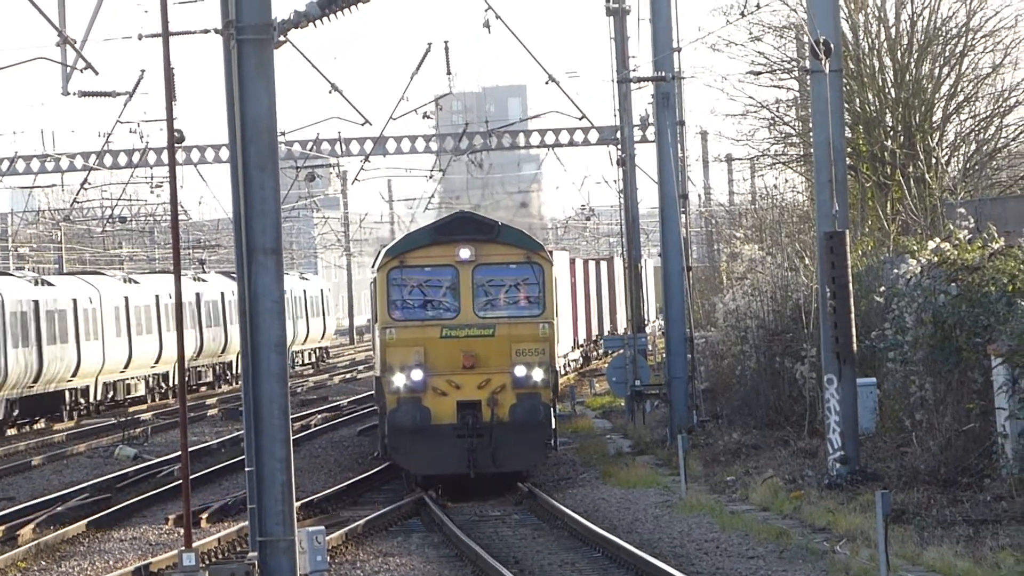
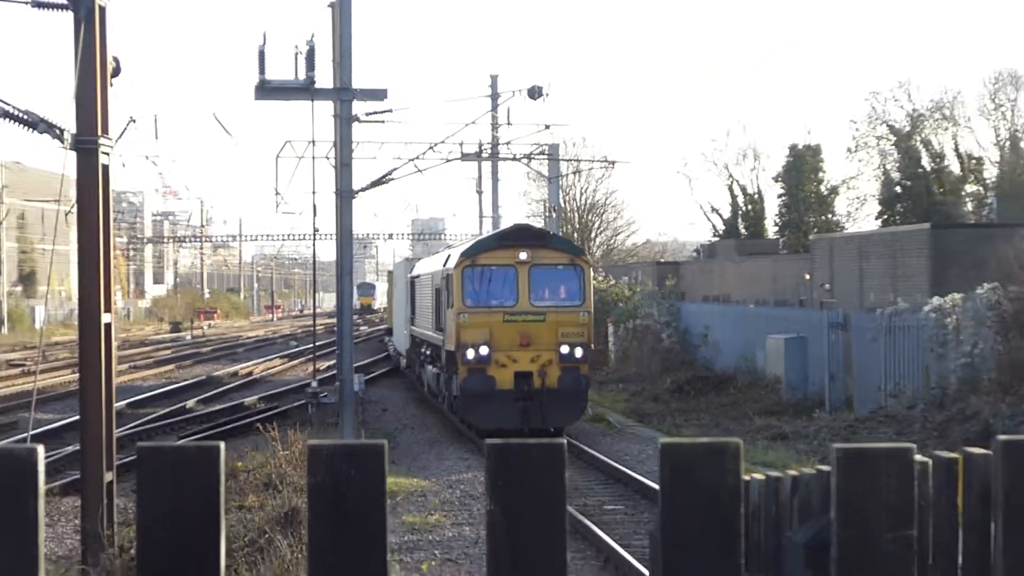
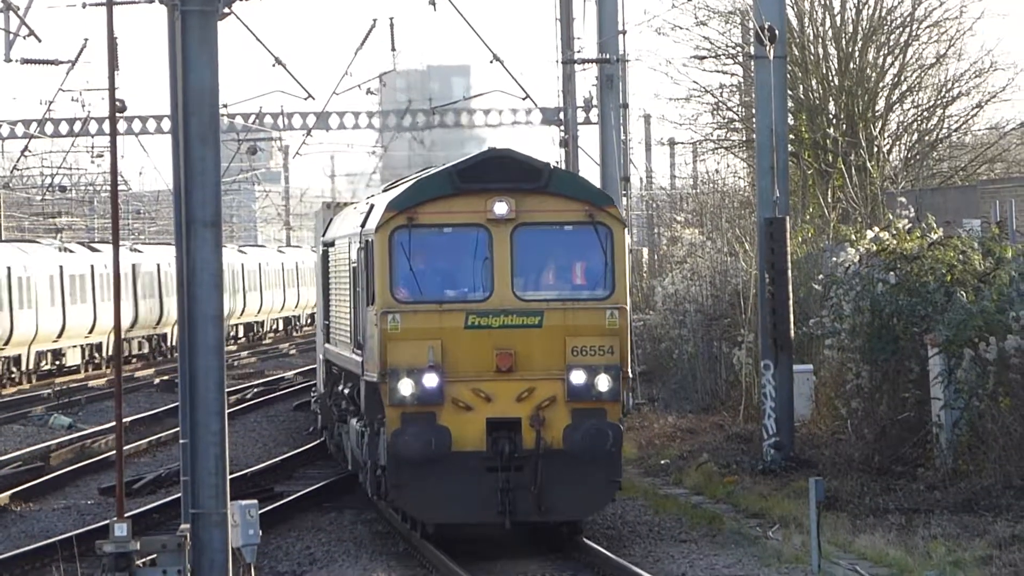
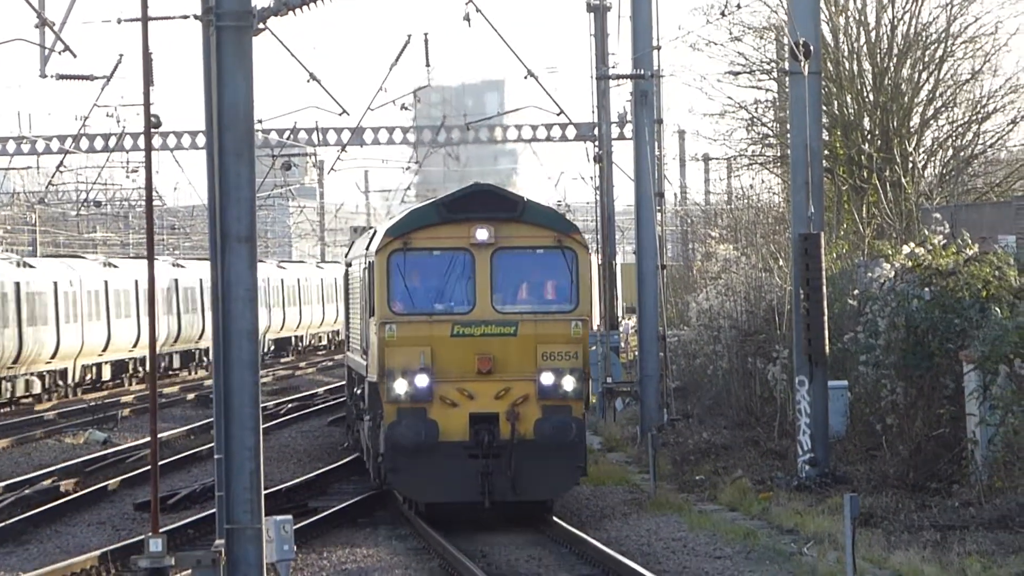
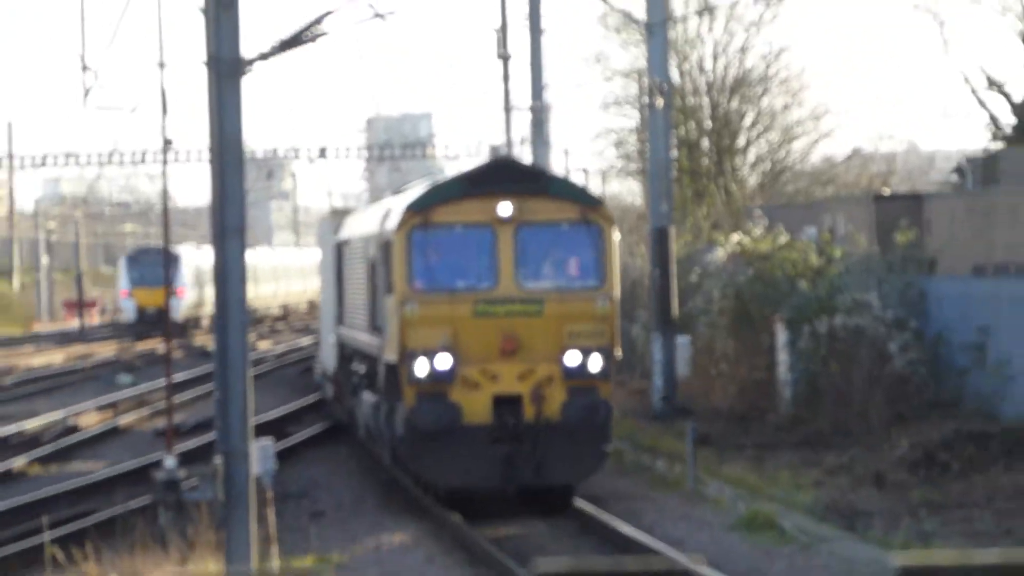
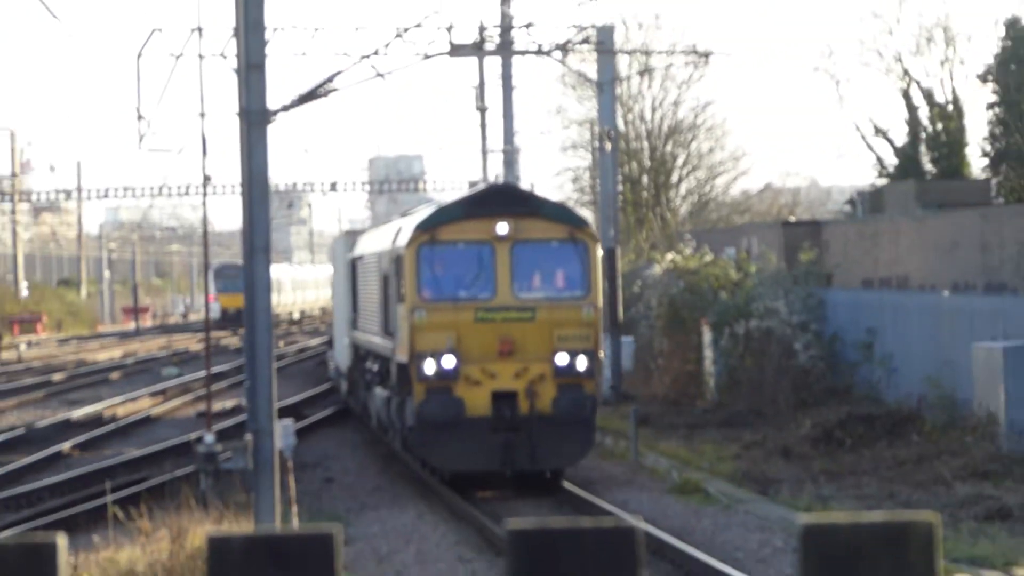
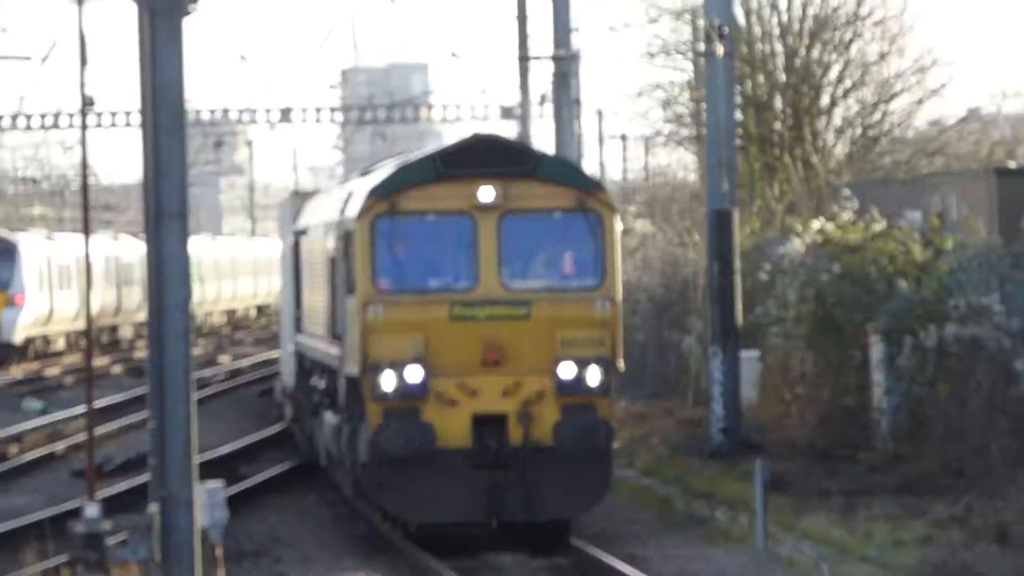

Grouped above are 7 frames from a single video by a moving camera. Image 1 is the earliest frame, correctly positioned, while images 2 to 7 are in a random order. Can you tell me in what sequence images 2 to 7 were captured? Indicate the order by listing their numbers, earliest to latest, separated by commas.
4, 3, 7, 5, 6, 2
